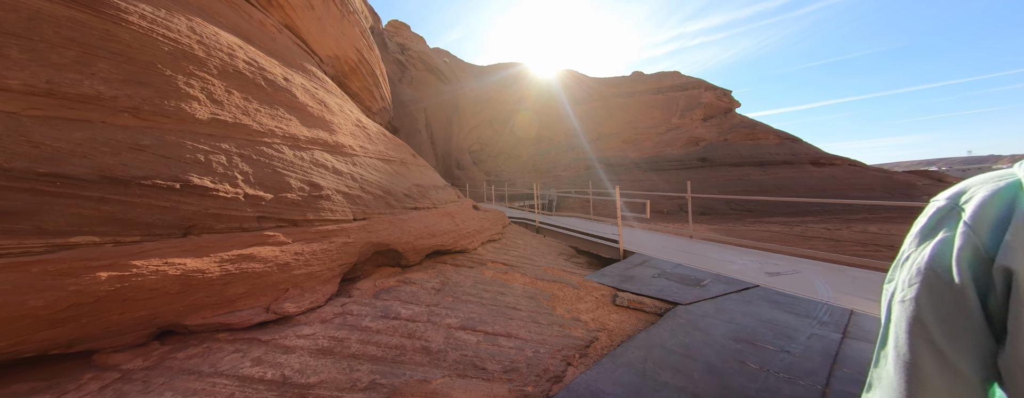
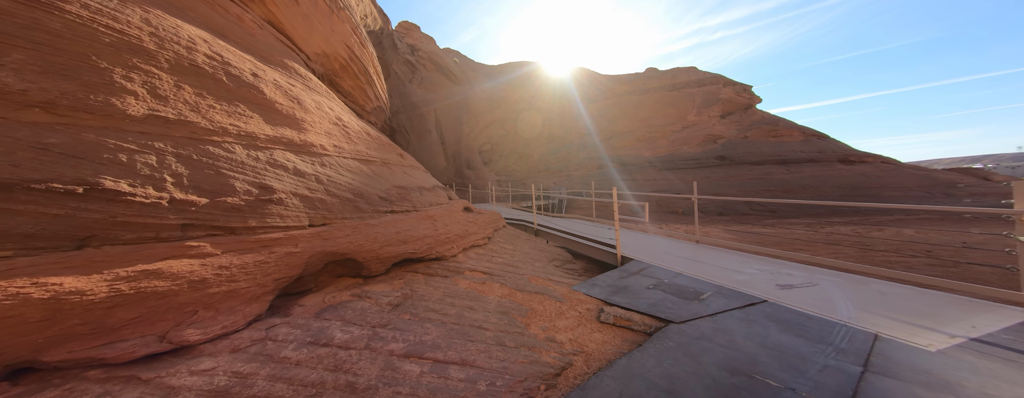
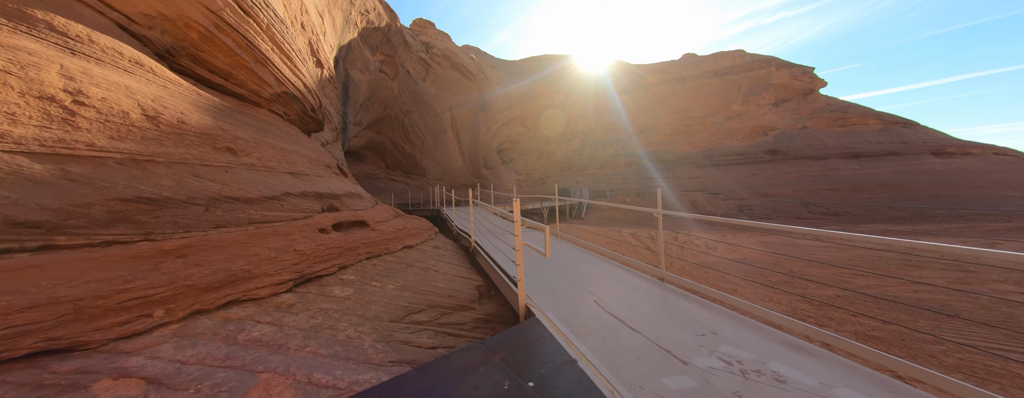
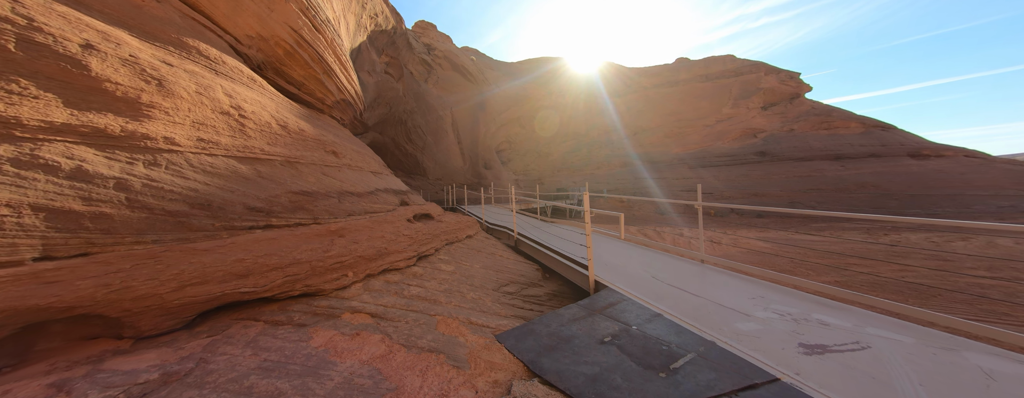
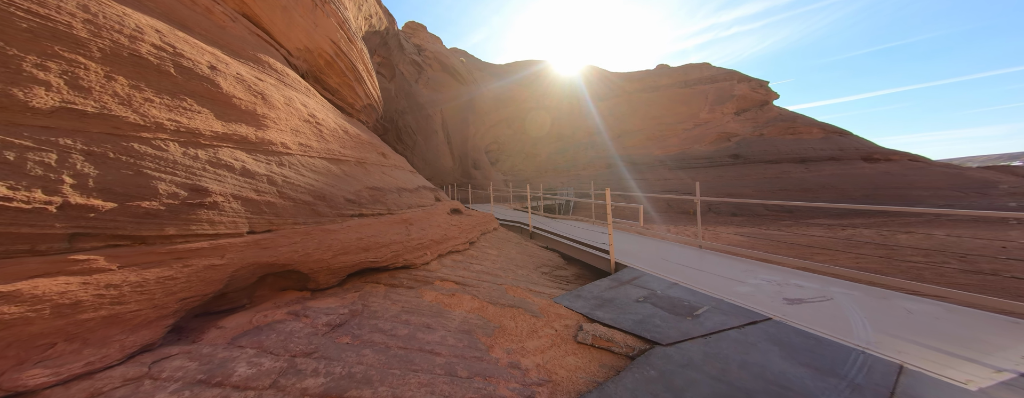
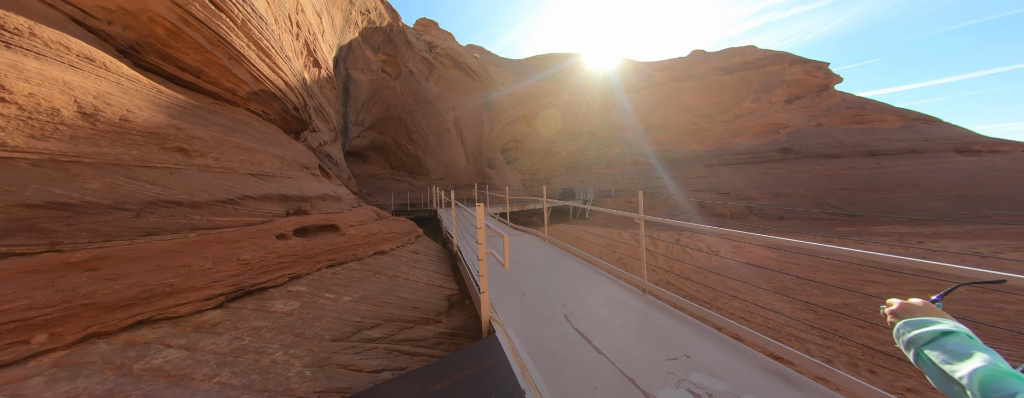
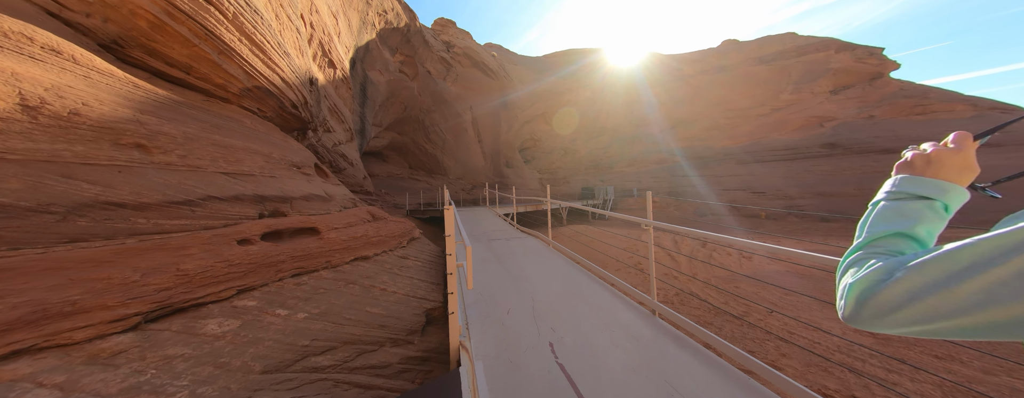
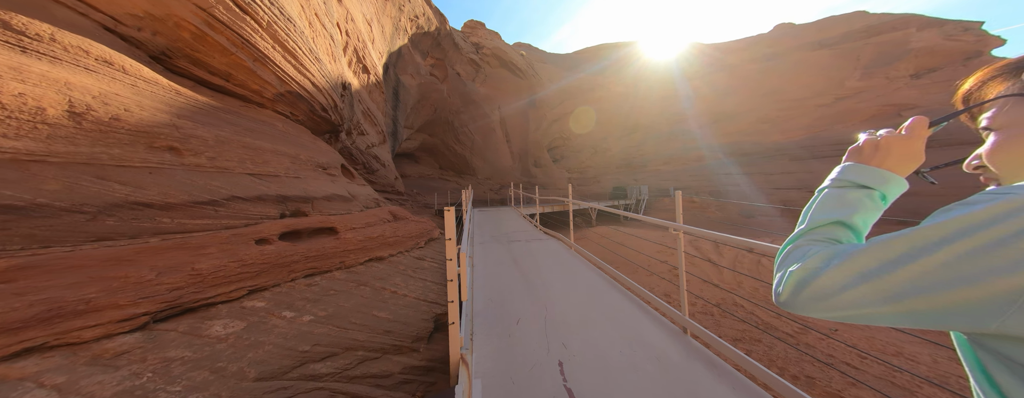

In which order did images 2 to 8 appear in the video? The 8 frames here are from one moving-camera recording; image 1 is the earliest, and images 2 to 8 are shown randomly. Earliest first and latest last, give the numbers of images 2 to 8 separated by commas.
2, 5, 4, 3, 6, 7, 8
